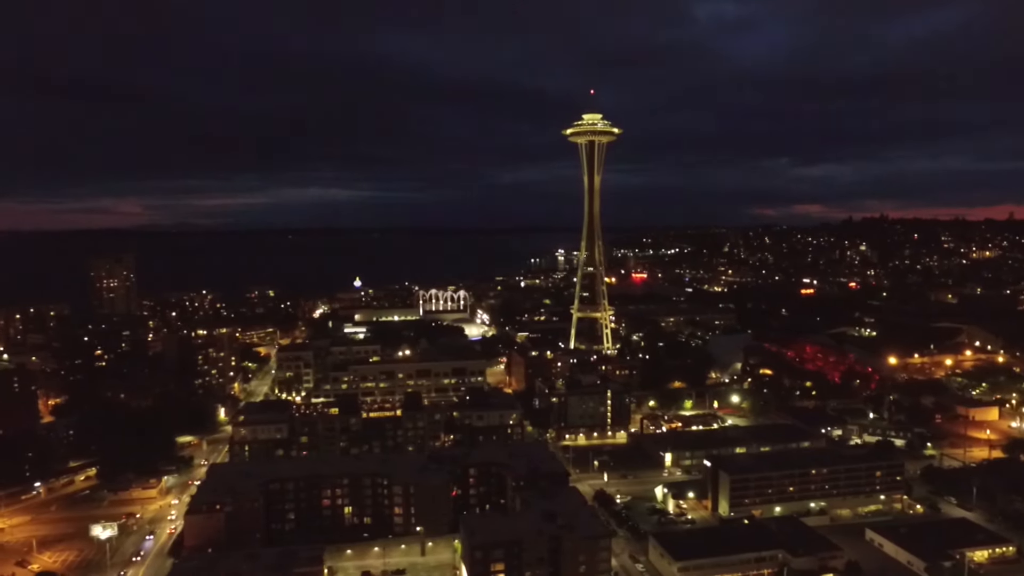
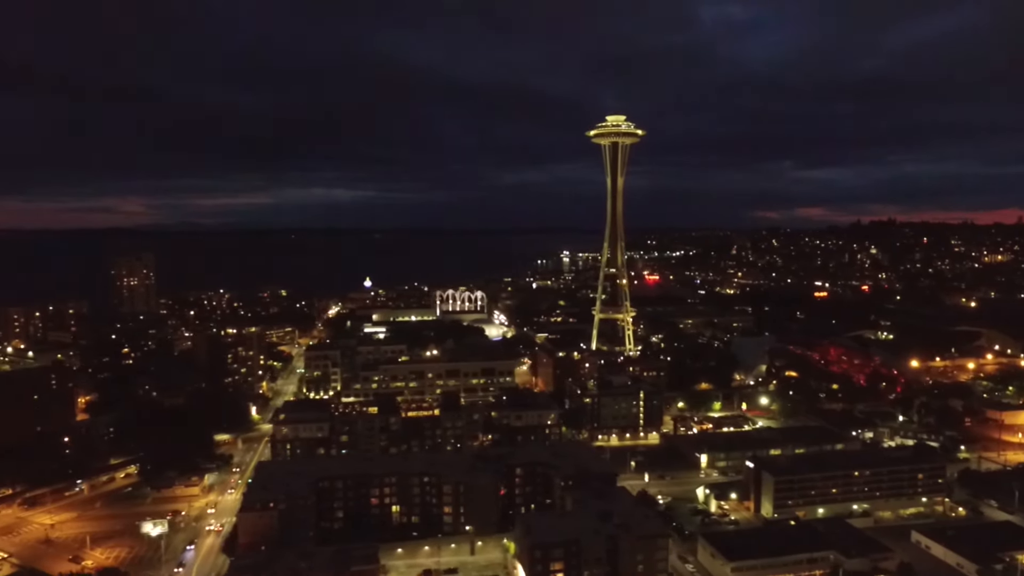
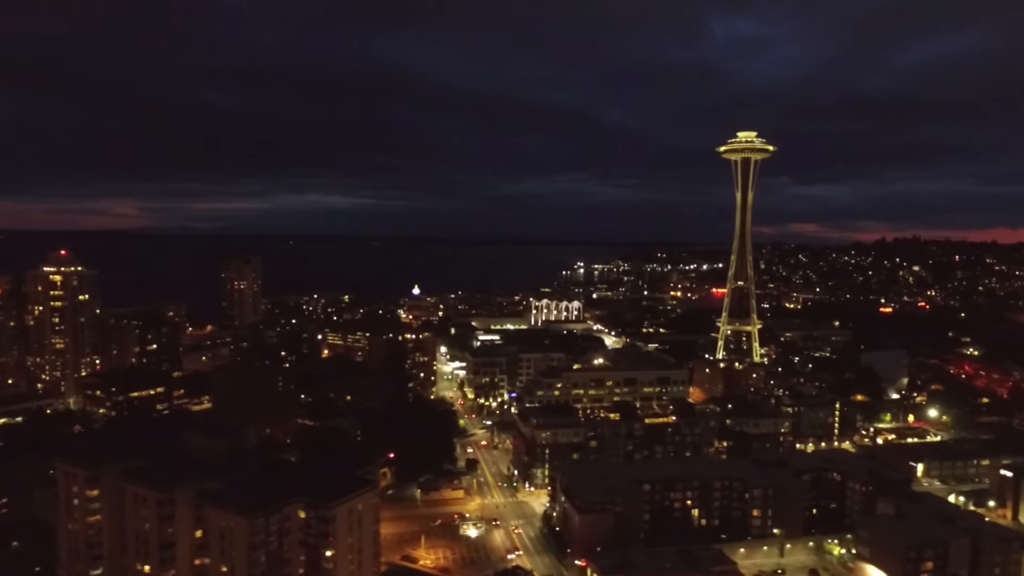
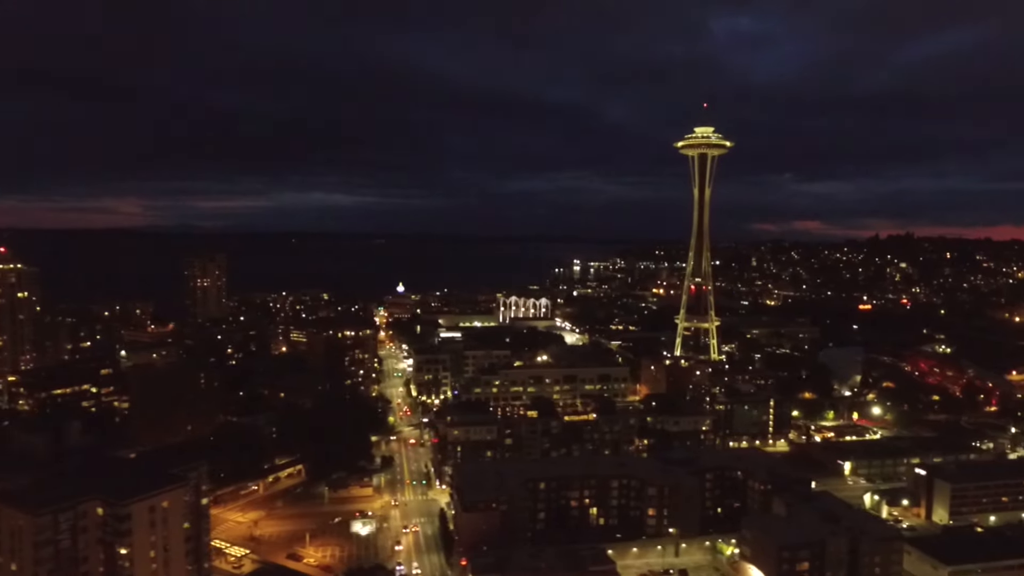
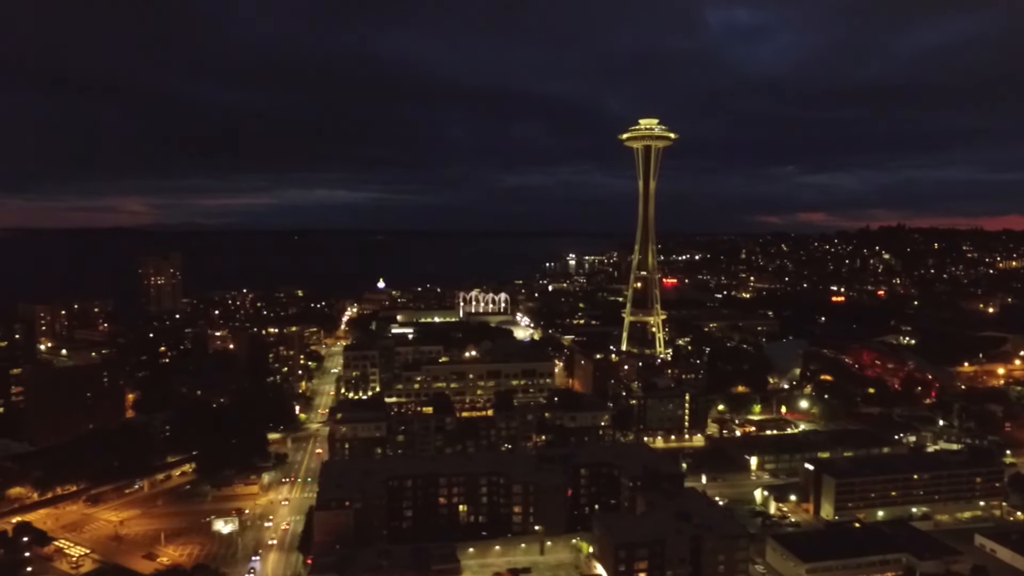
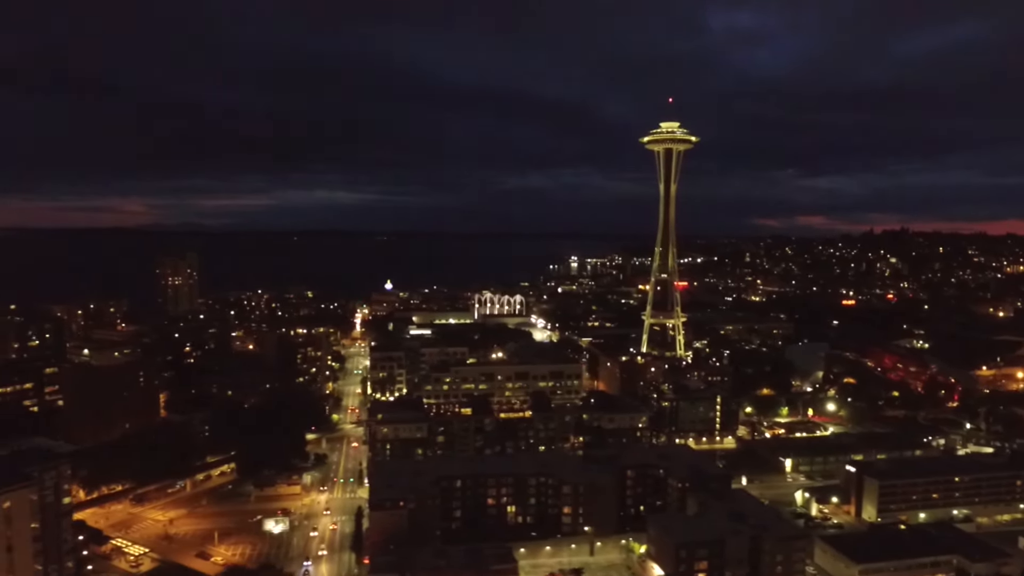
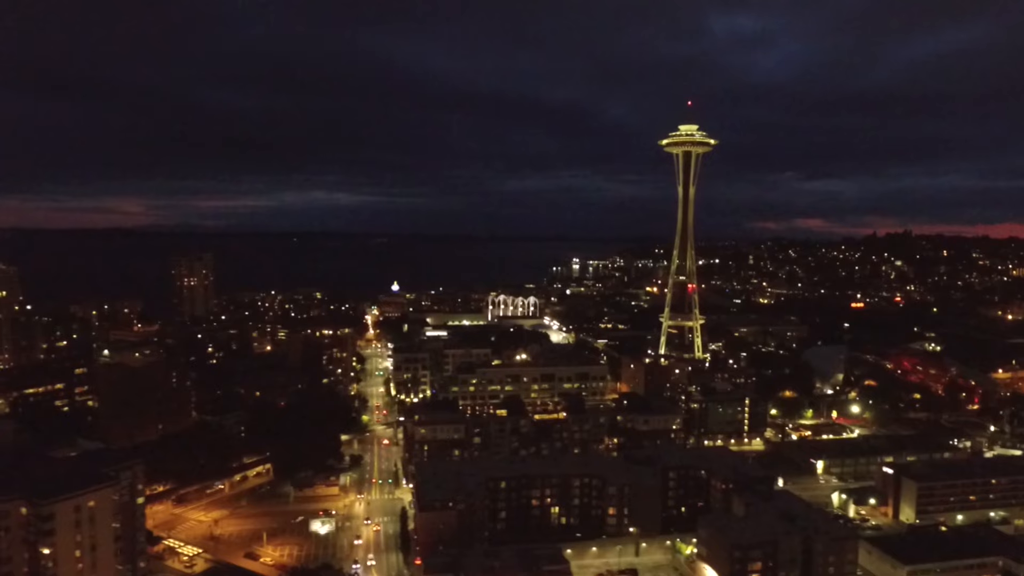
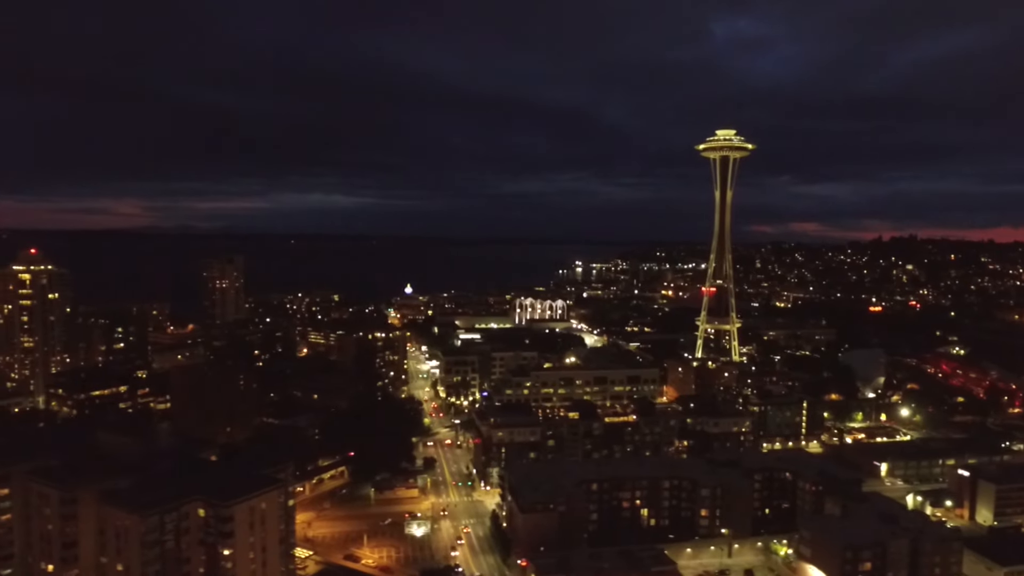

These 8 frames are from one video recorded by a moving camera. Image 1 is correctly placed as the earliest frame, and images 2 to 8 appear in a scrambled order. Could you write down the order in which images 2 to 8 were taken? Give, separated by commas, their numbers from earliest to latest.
2, 5, 6, 7, 4, 8, 3
